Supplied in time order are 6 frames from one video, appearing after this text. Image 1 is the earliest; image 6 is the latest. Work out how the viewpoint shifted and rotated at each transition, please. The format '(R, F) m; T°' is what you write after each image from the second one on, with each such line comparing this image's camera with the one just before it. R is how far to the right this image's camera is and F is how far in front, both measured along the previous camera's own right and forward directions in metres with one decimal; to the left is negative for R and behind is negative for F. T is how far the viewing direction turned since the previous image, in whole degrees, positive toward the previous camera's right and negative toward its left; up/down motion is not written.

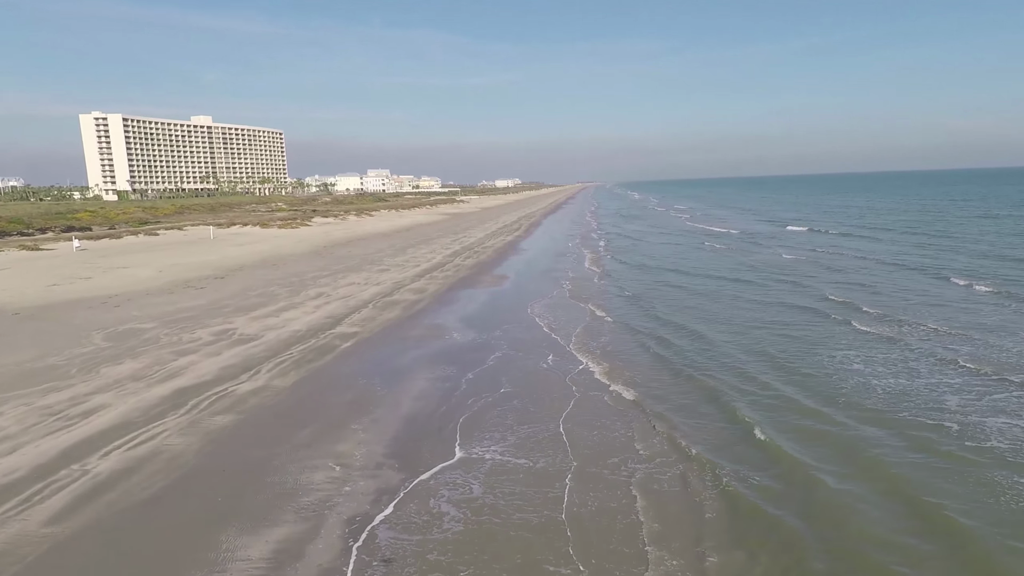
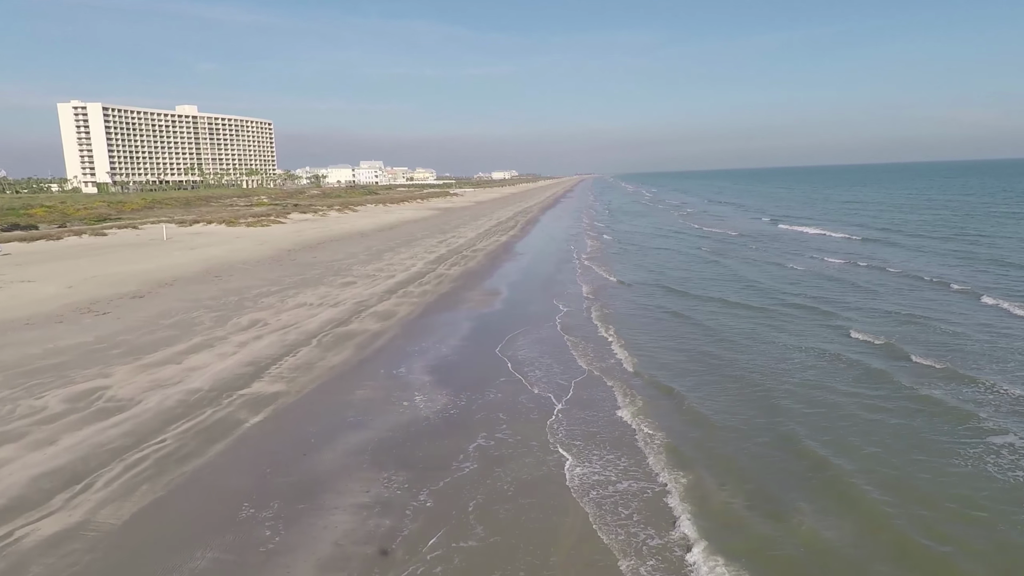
(+0.1, +3.4) m; 0°
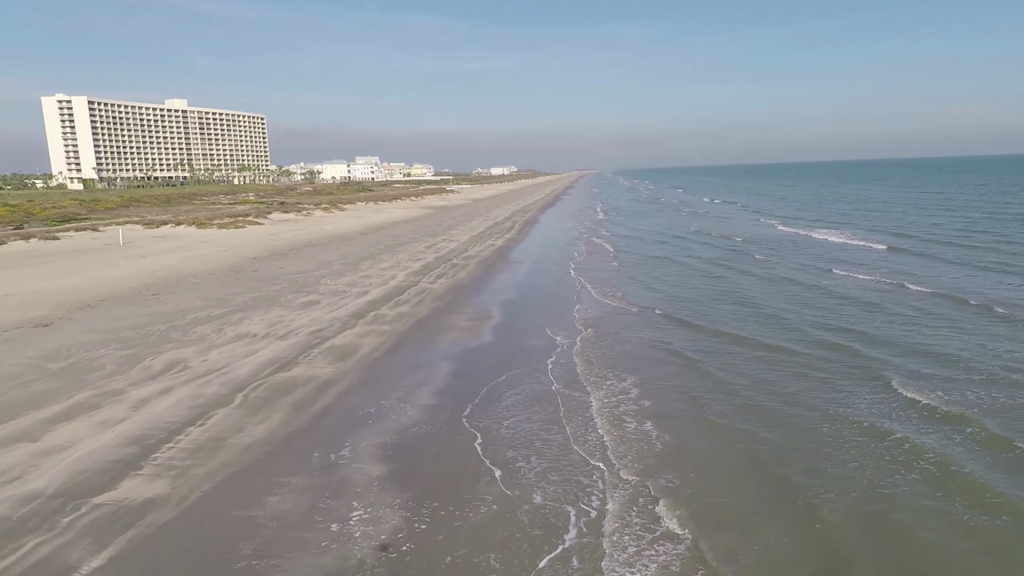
(+0.1, +2.7) m; 0°
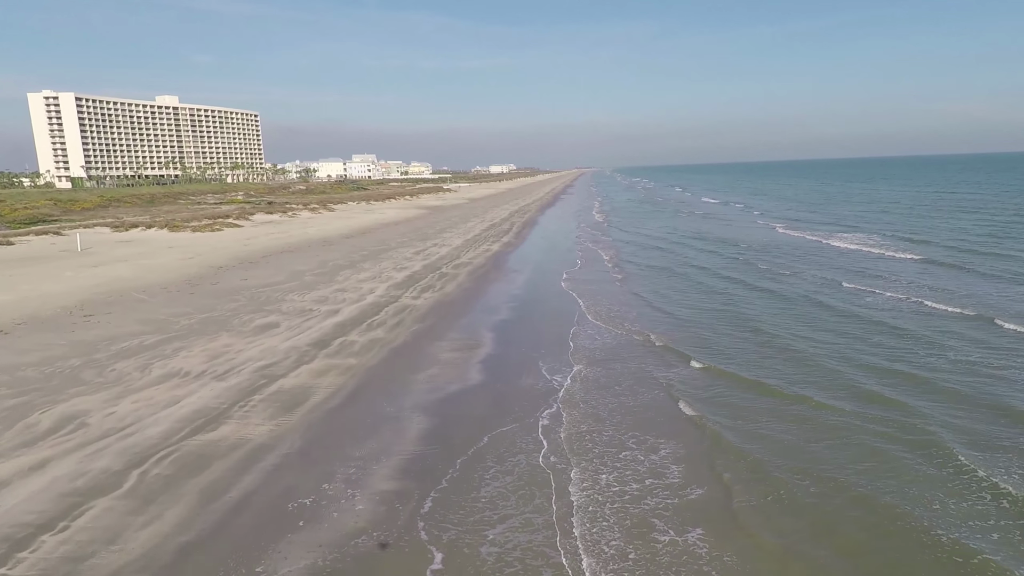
(+0.1, +2.1) m; 0°
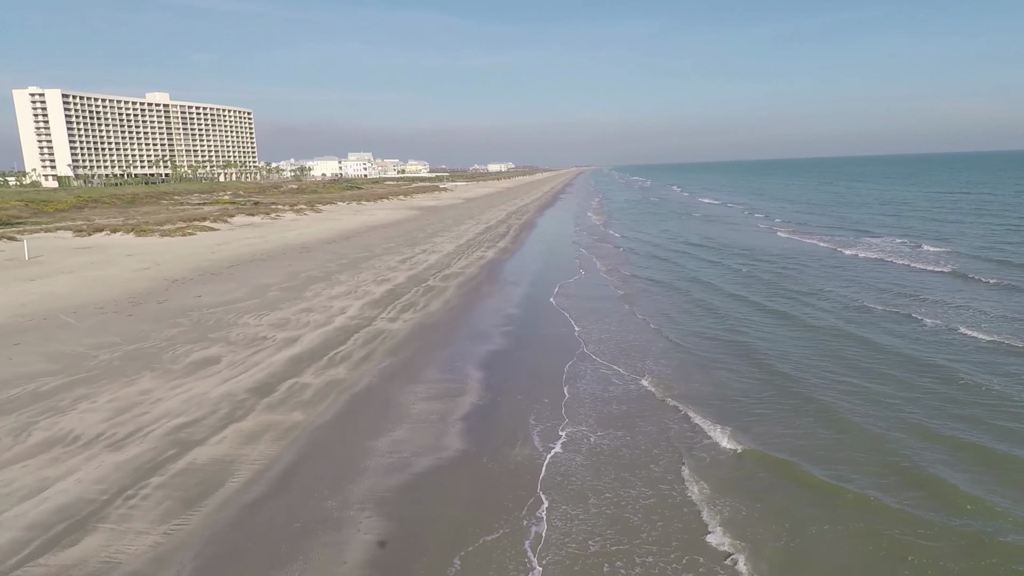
(+0.1, +2.1) m; 0°
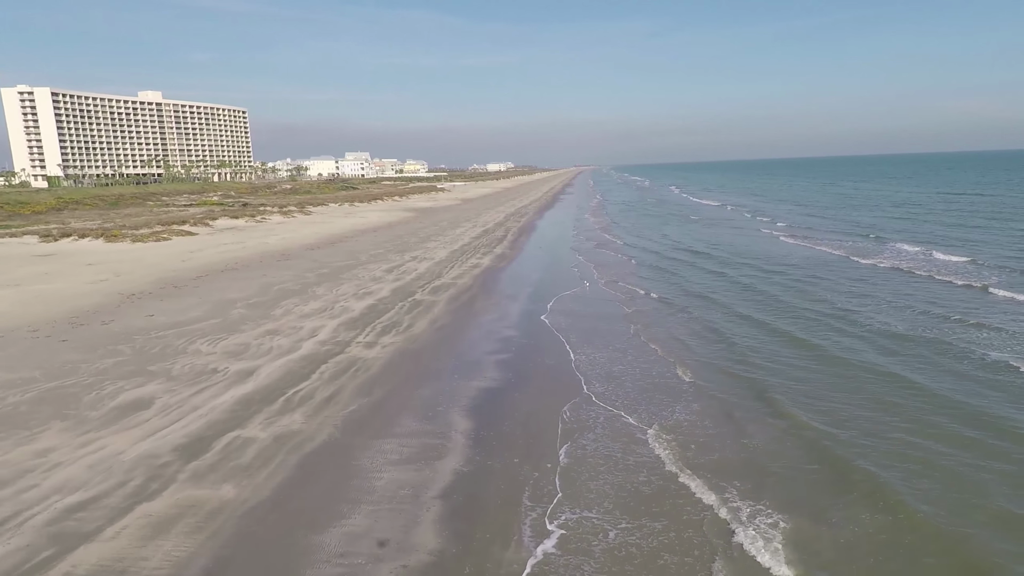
(+0.1, +1.7) m; 0°
